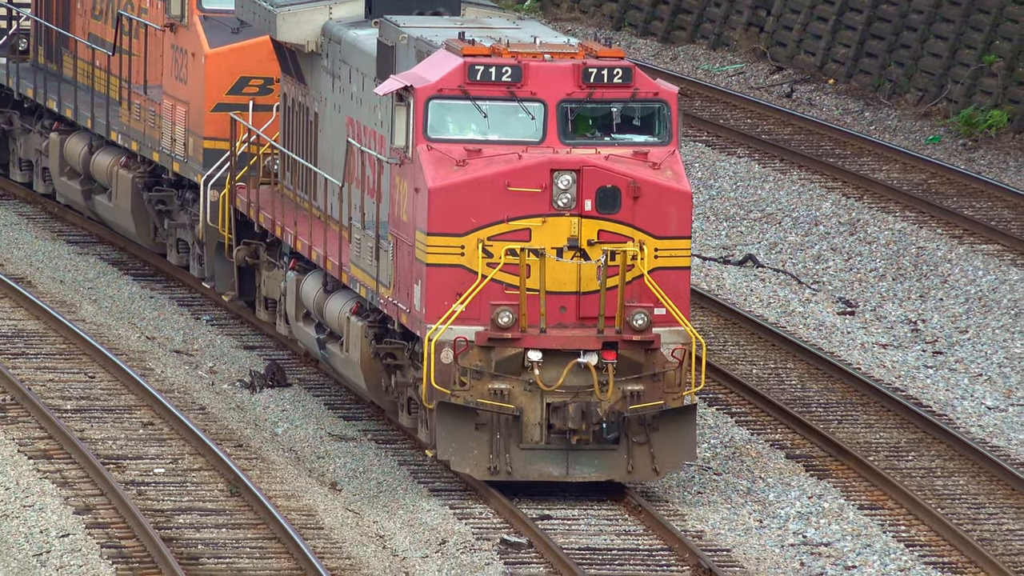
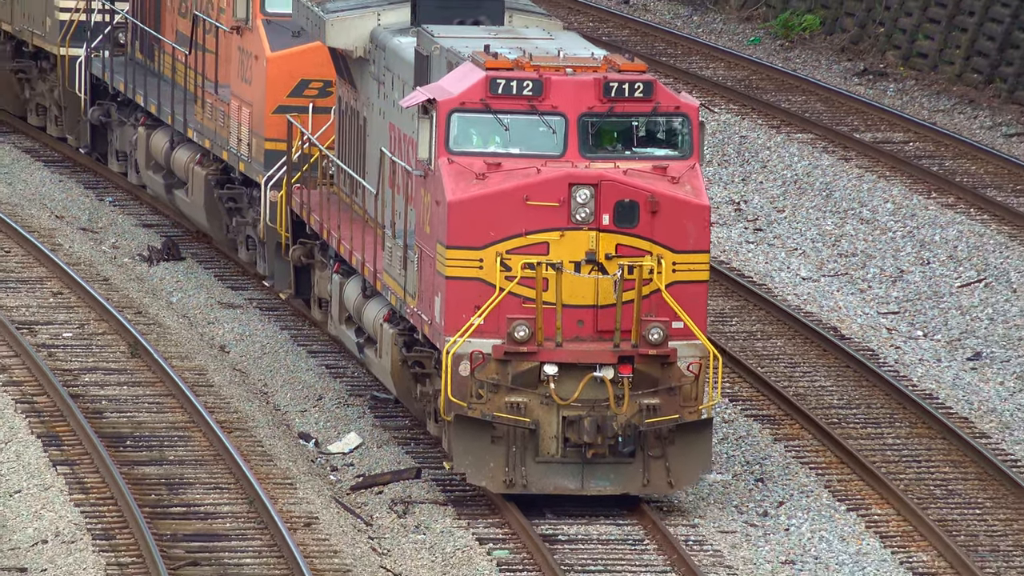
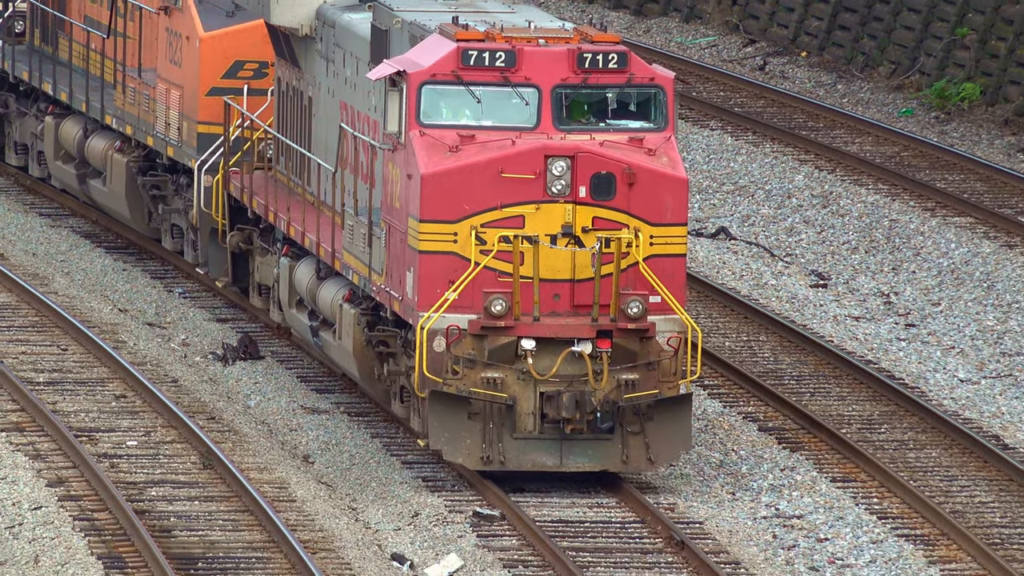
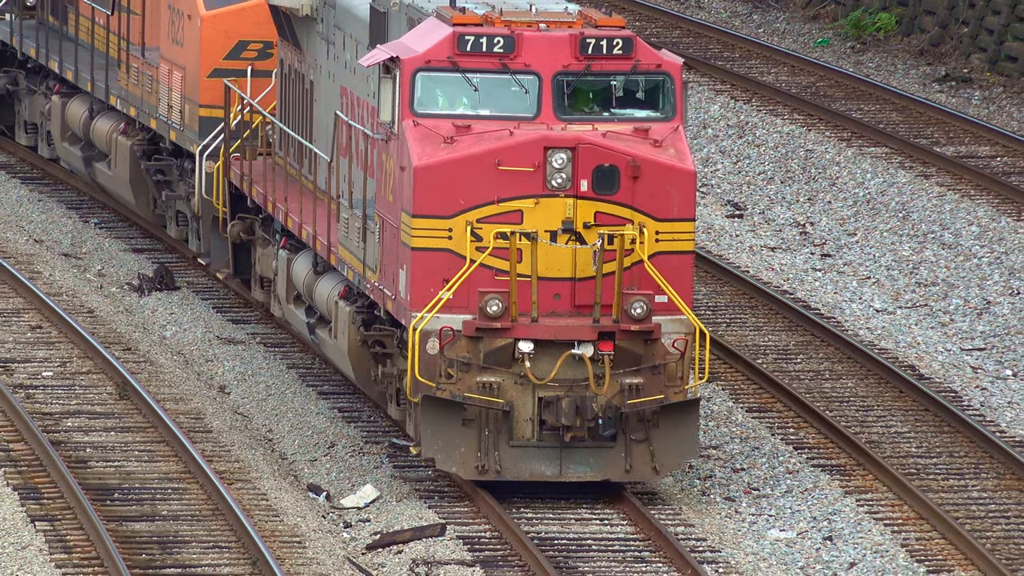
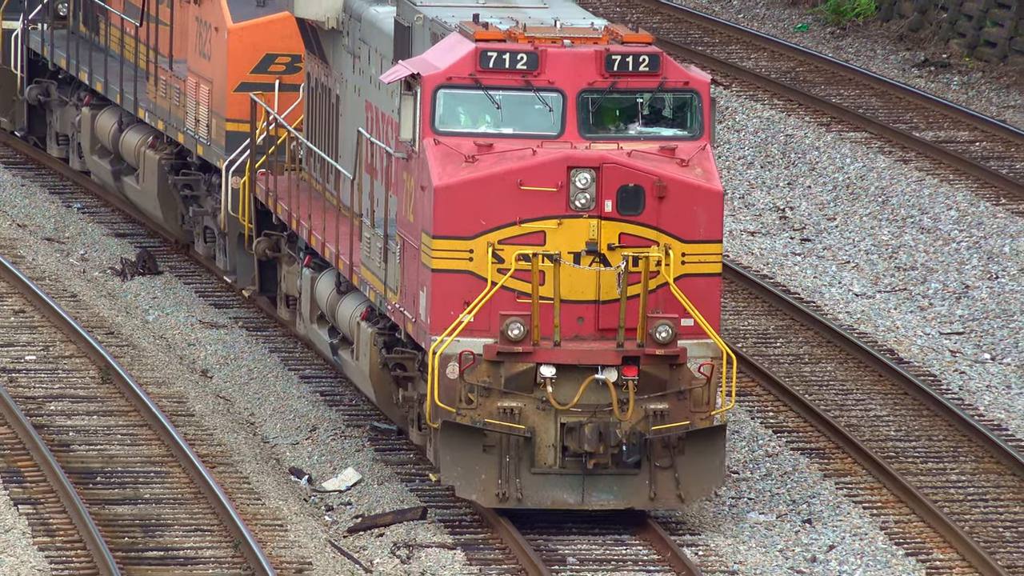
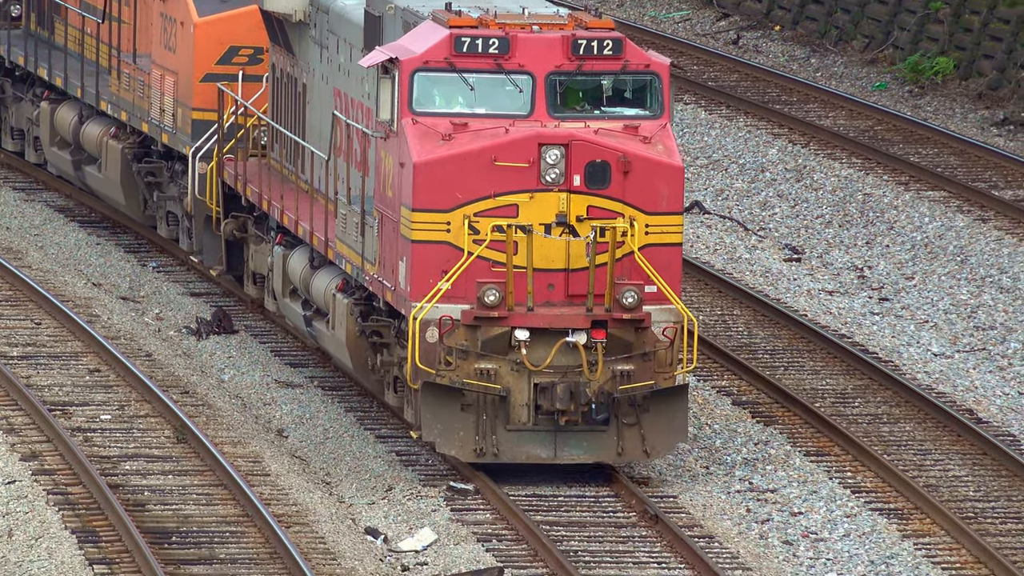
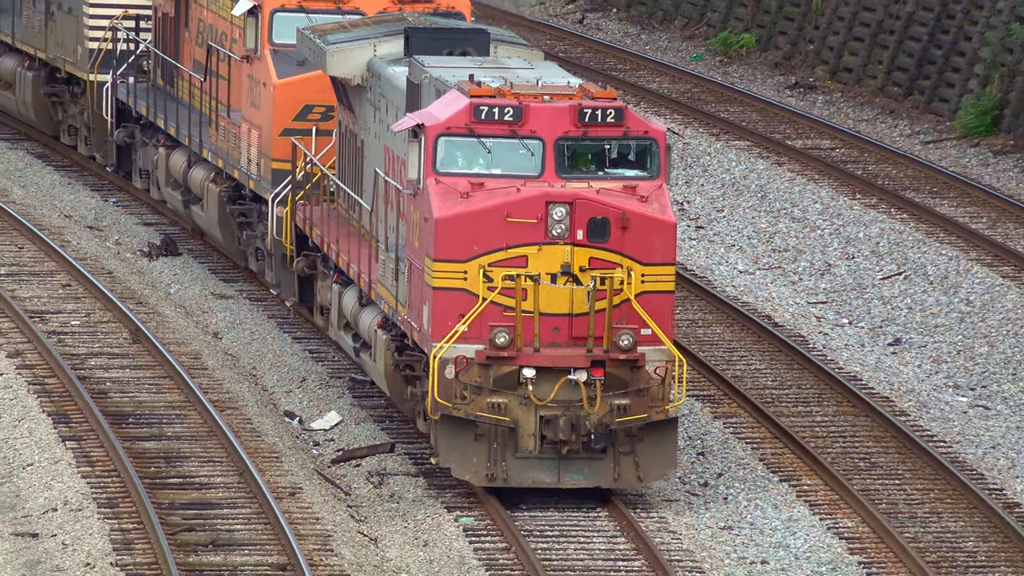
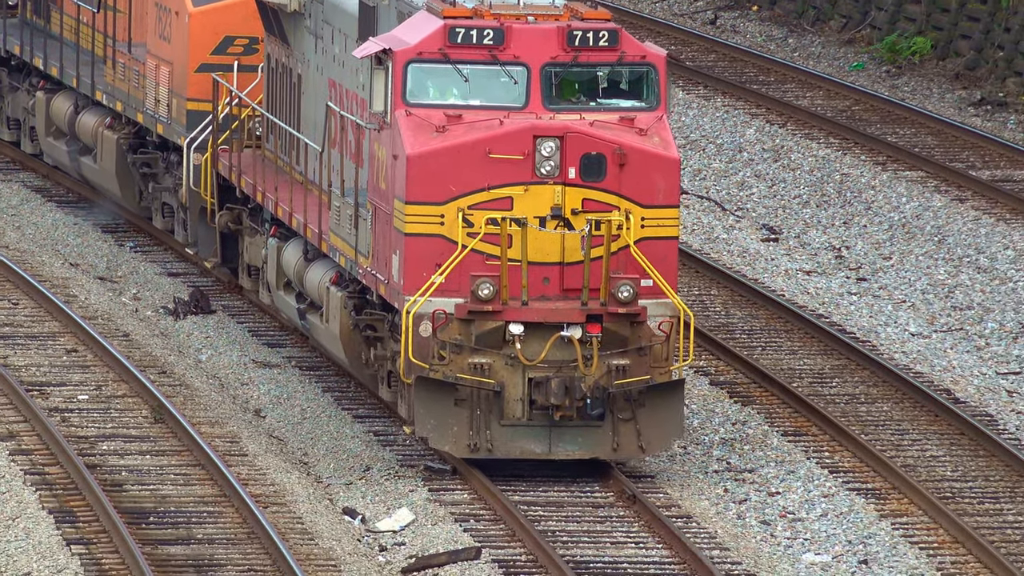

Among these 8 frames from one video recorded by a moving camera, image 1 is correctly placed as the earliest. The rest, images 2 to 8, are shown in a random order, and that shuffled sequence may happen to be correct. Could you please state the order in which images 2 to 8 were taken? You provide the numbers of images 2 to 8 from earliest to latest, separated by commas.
3, 6, 8, 4, 5, 2, 7
